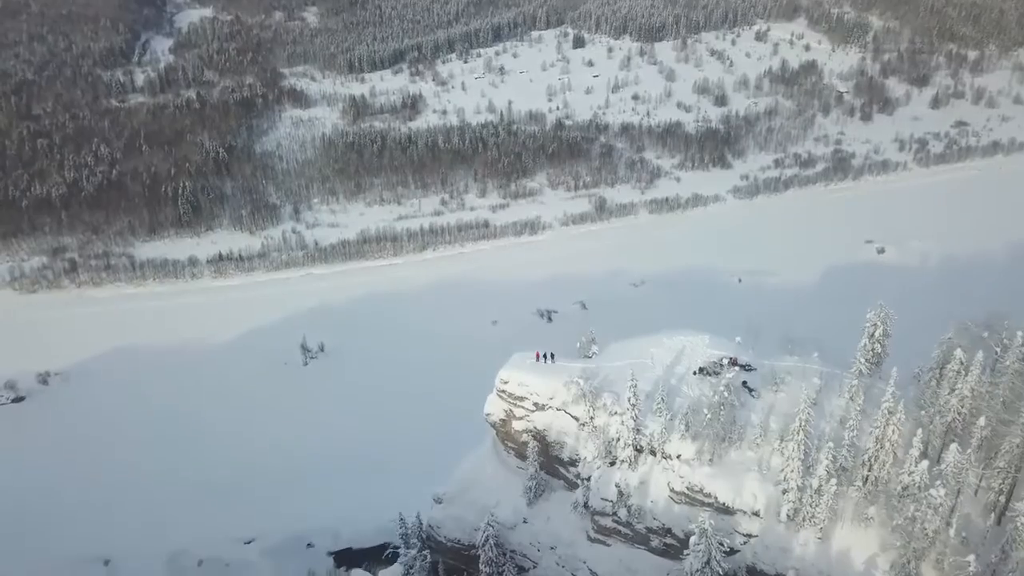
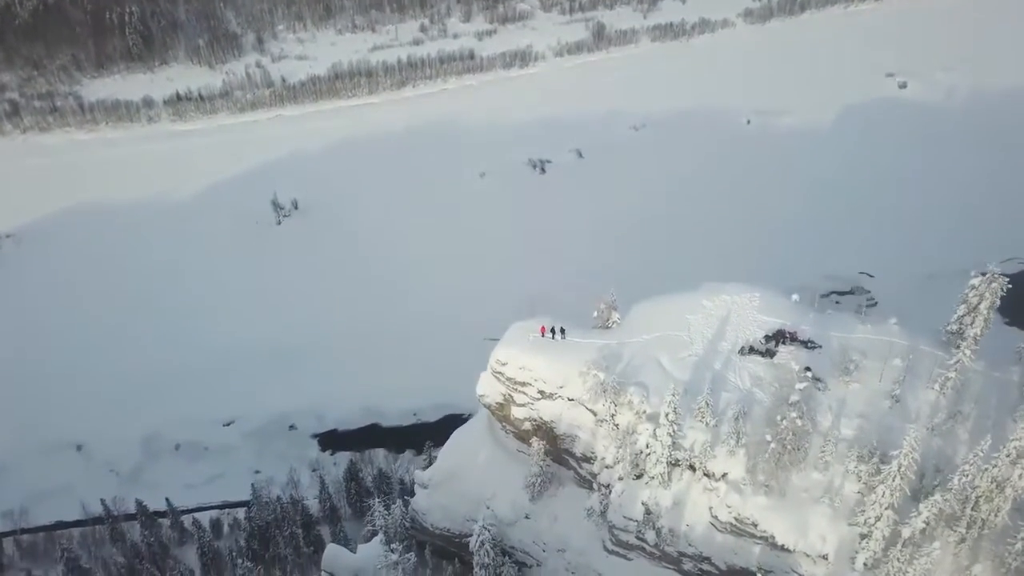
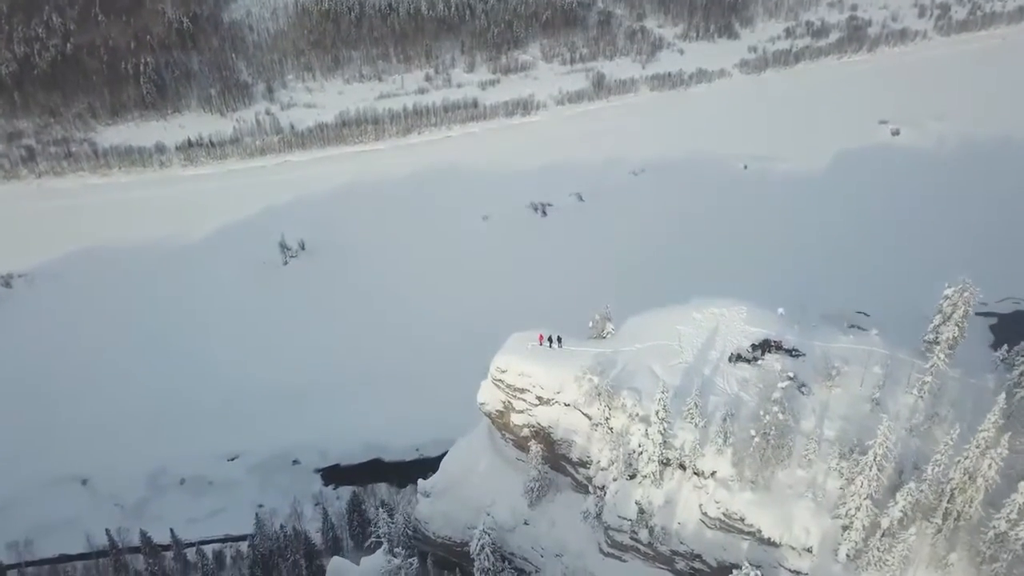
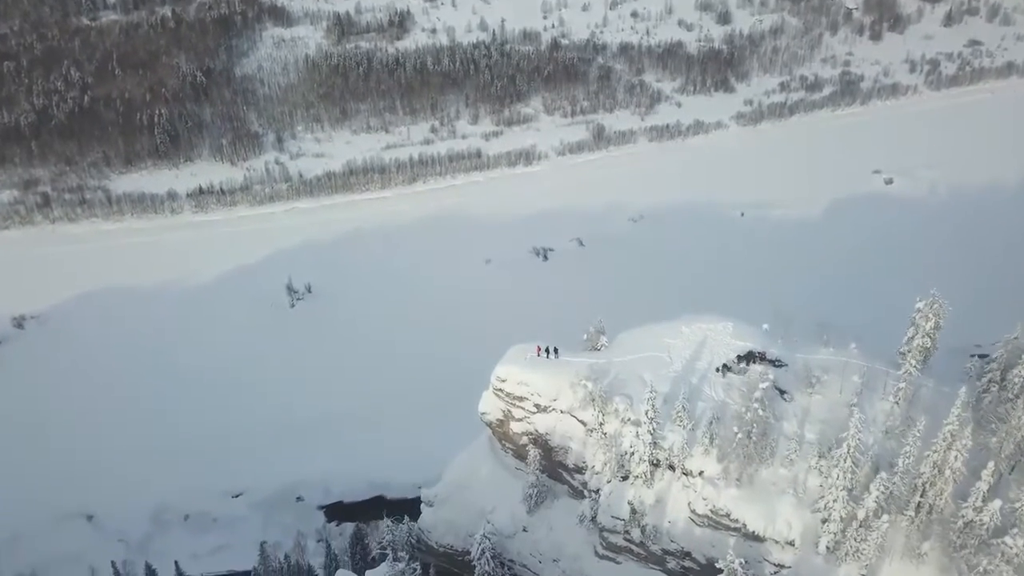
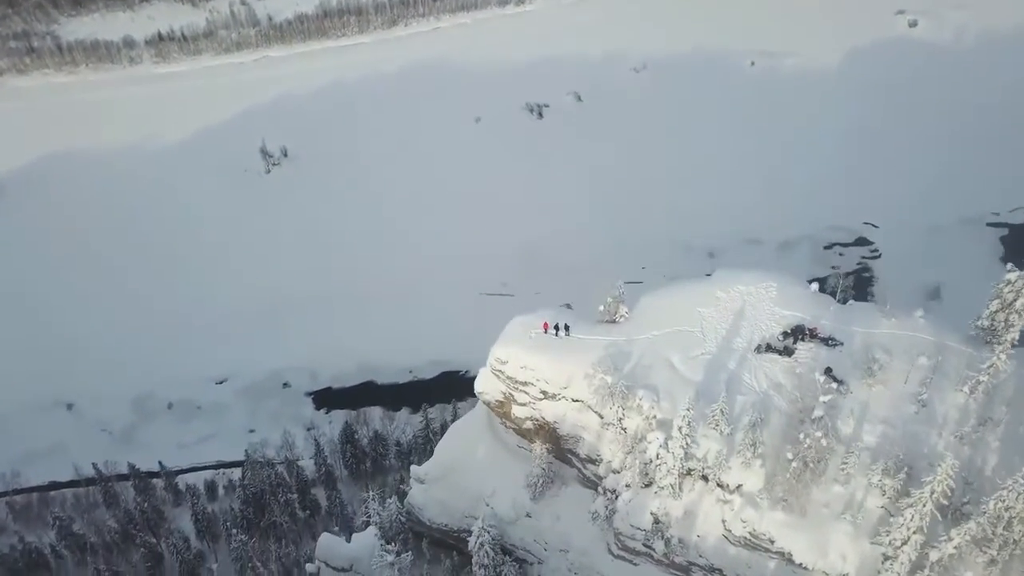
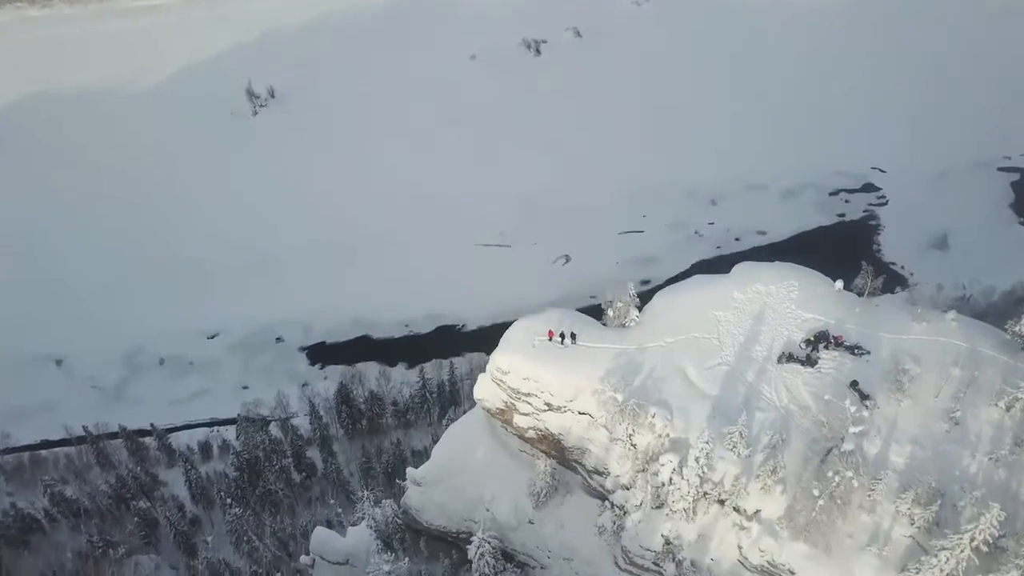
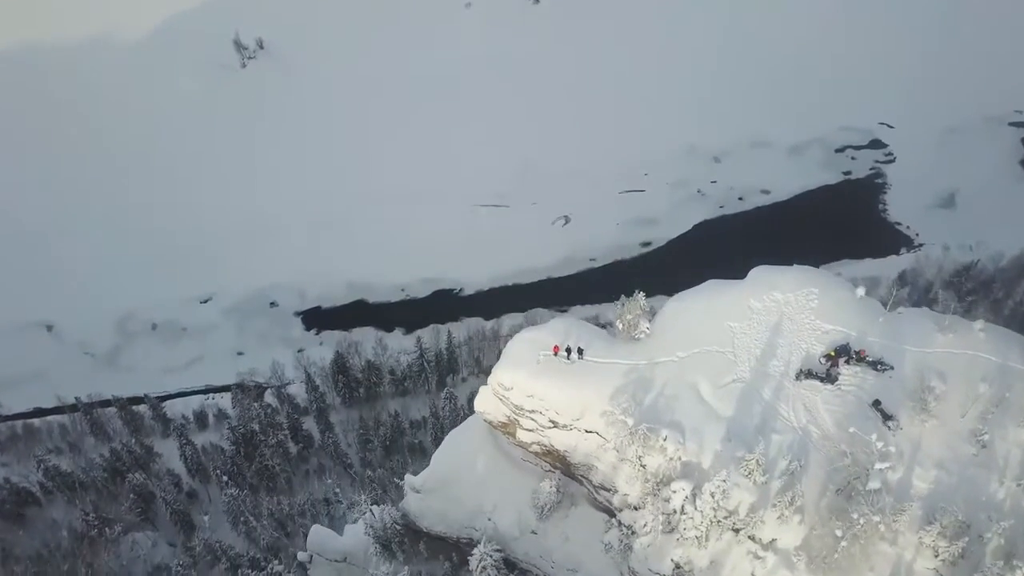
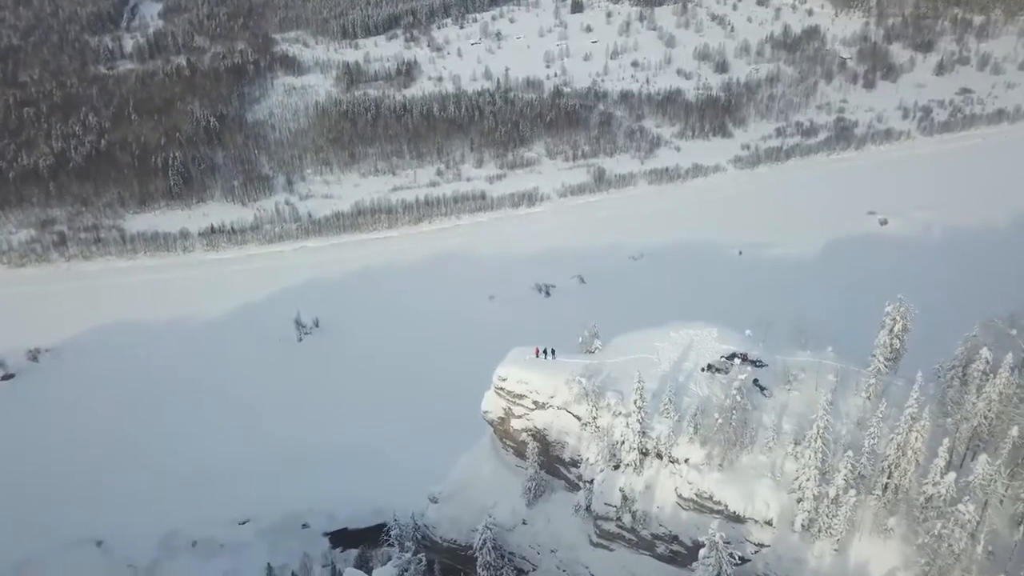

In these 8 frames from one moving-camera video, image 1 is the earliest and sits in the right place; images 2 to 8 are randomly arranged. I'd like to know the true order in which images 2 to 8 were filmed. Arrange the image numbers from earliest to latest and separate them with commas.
8, 4, 3, 2, 5, 6, 7
